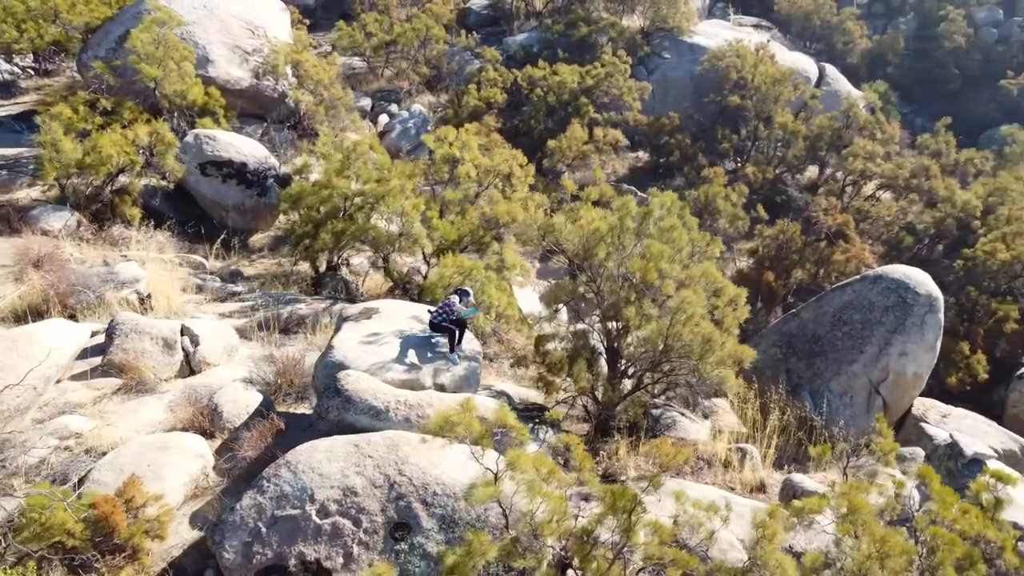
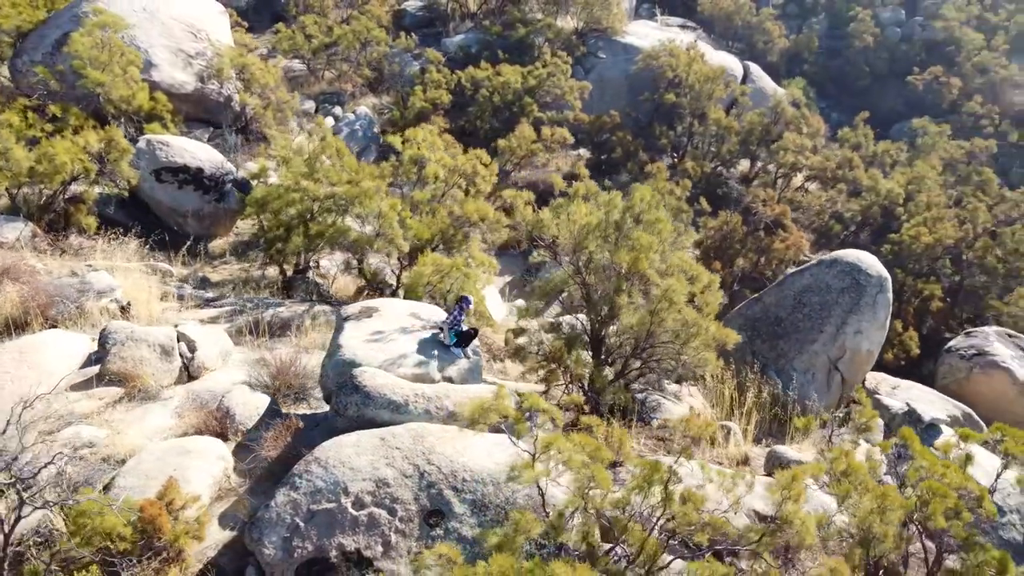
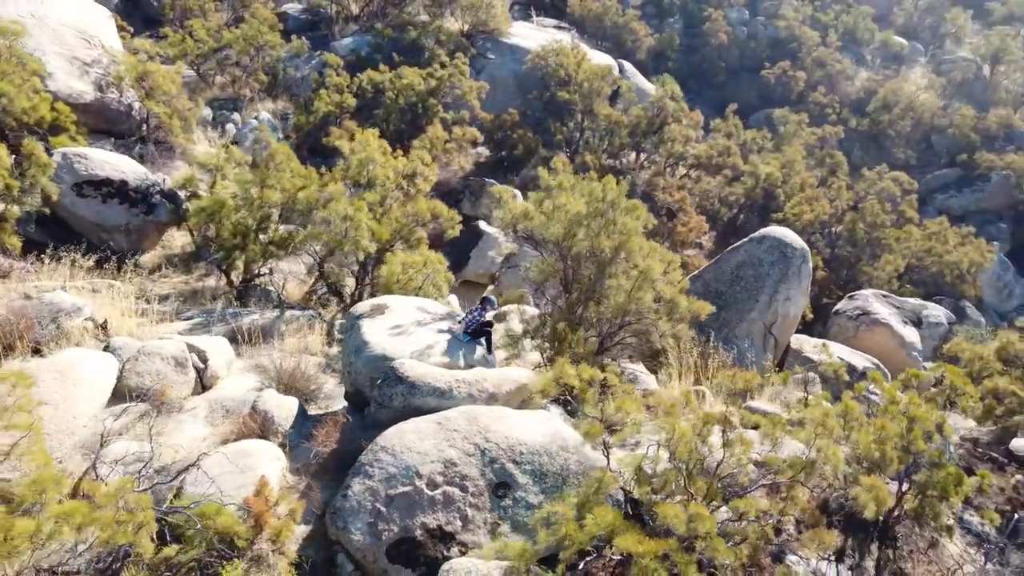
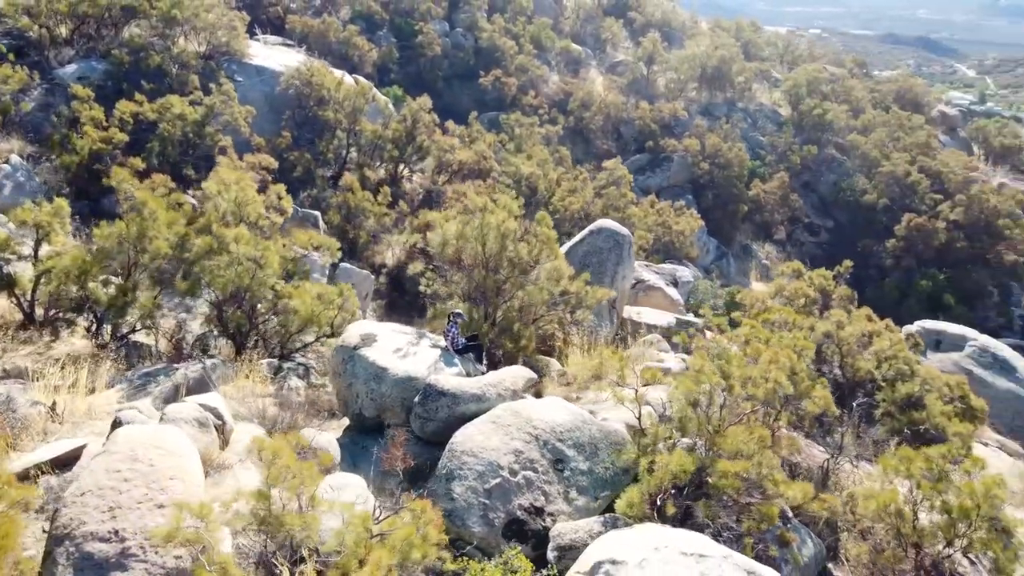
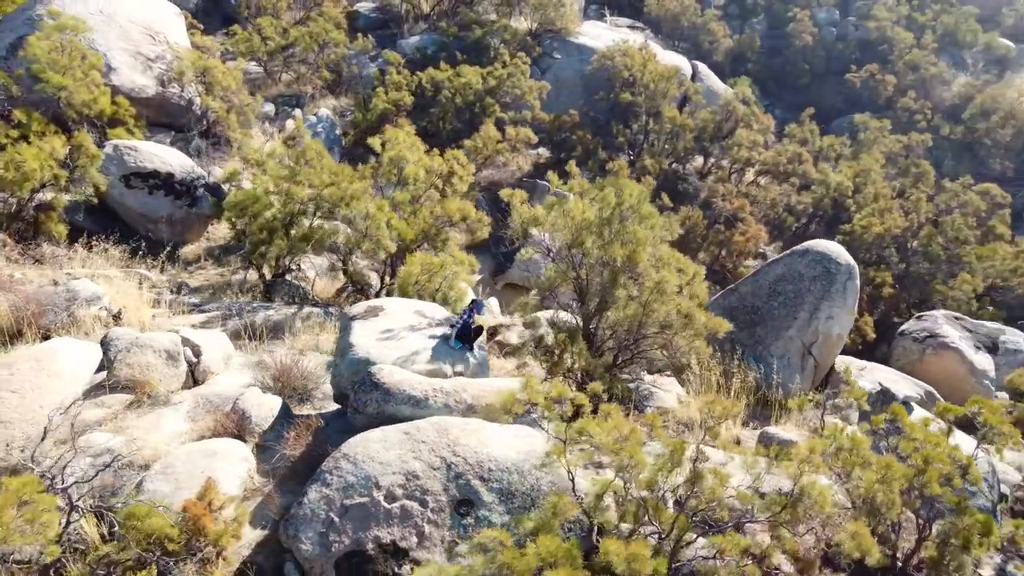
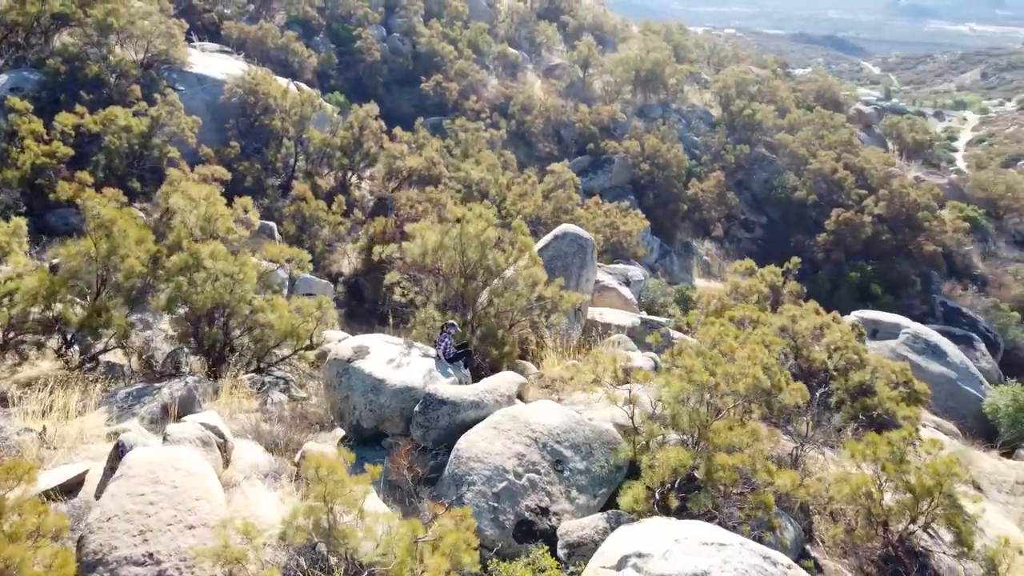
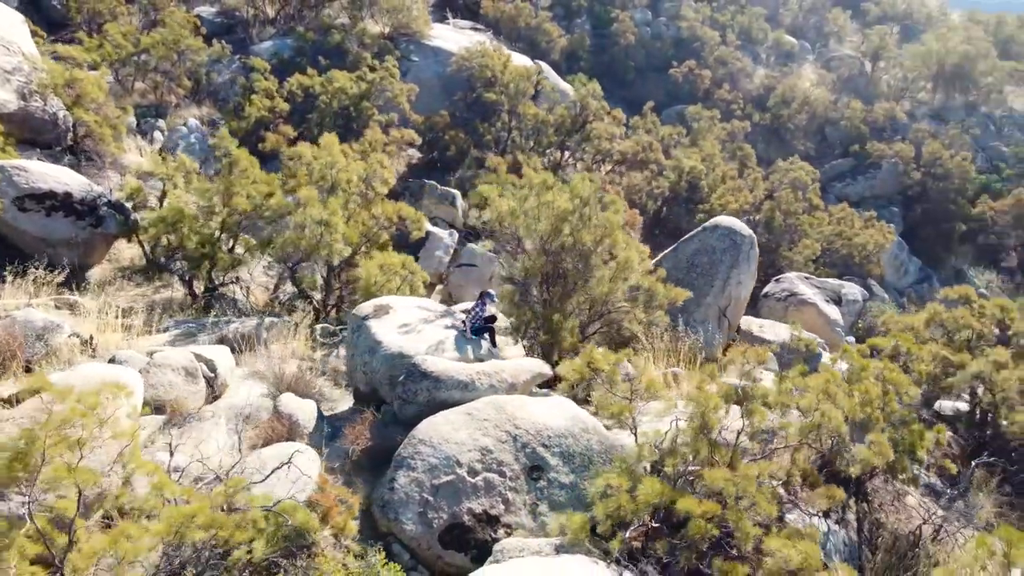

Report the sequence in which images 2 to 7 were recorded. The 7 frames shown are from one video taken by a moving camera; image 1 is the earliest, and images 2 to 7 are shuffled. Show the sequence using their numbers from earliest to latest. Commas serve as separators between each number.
2, 5, 3, 7, 4, 6
